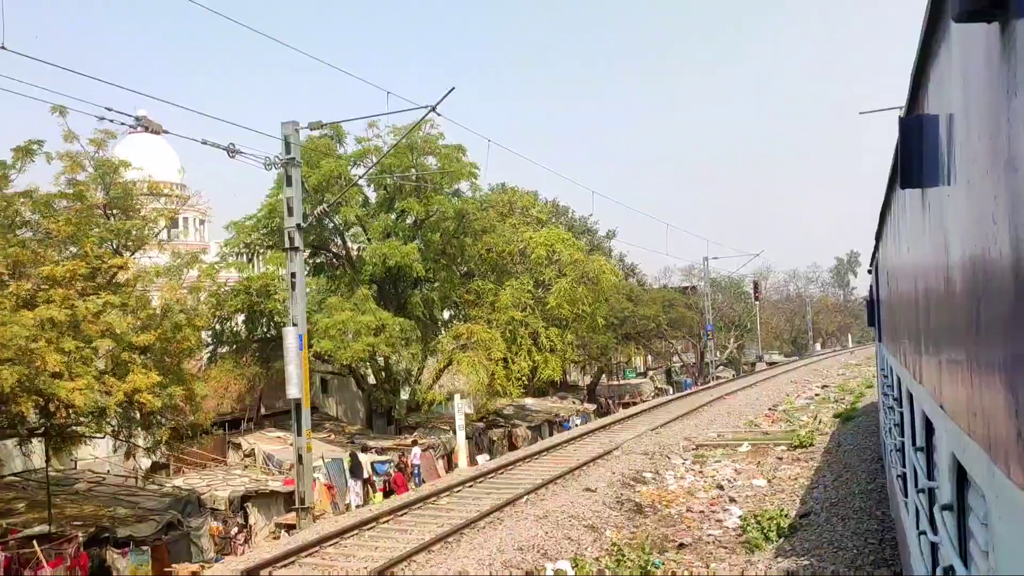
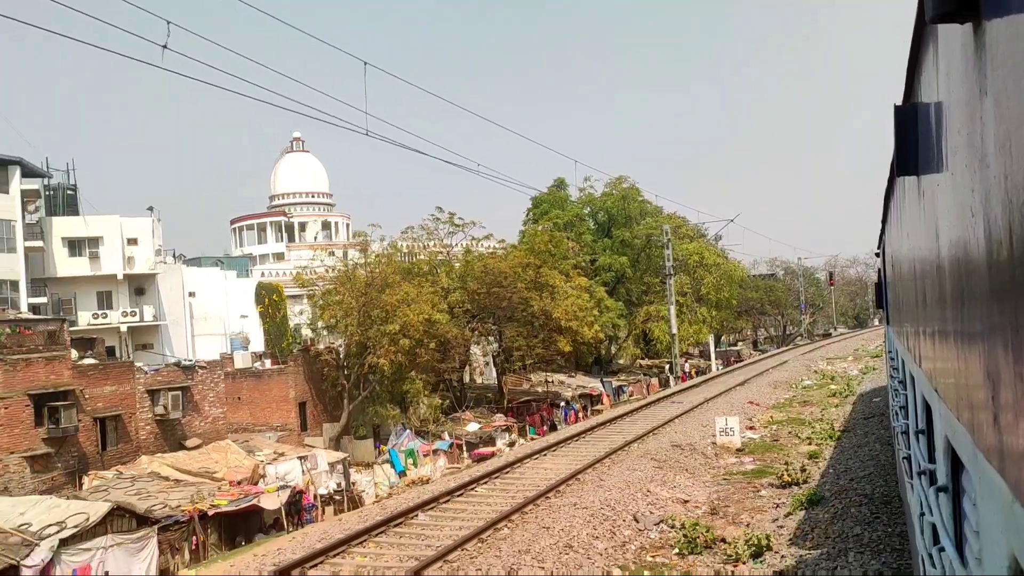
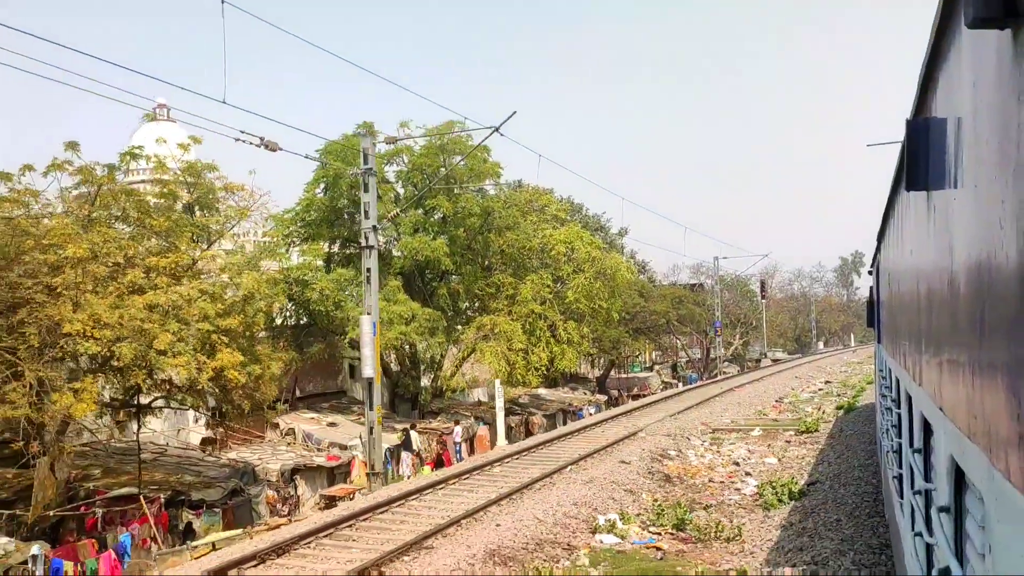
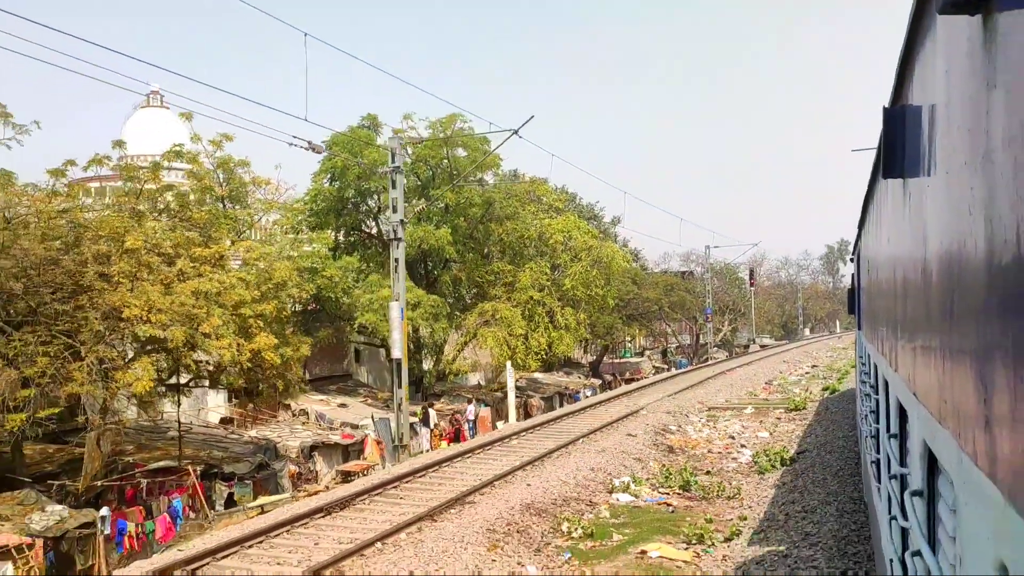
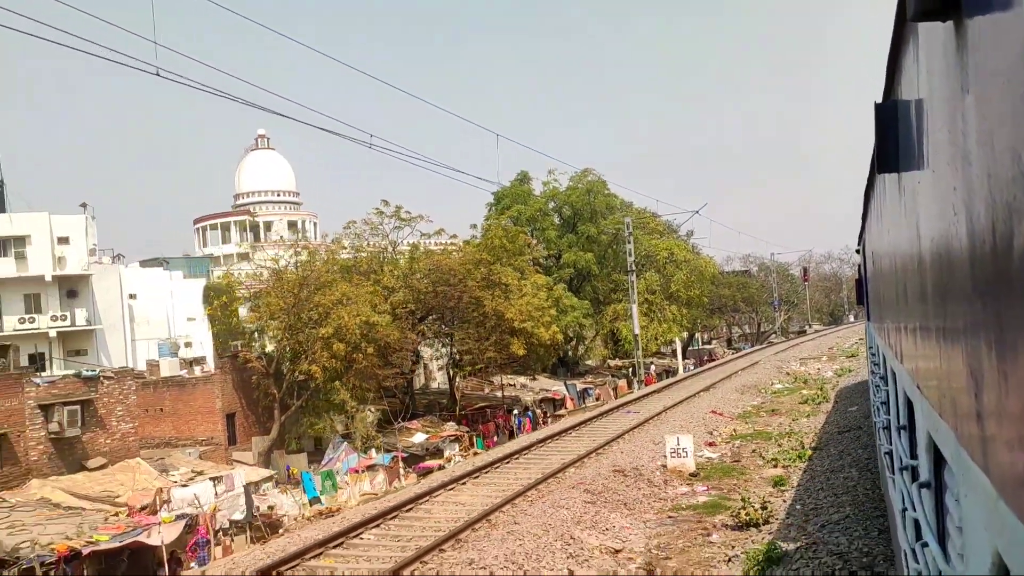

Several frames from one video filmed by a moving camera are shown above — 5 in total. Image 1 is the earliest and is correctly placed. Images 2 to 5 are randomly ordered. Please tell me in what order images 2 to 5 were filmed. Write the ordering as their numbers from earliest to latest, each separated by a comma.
3, 4, 5, 2
